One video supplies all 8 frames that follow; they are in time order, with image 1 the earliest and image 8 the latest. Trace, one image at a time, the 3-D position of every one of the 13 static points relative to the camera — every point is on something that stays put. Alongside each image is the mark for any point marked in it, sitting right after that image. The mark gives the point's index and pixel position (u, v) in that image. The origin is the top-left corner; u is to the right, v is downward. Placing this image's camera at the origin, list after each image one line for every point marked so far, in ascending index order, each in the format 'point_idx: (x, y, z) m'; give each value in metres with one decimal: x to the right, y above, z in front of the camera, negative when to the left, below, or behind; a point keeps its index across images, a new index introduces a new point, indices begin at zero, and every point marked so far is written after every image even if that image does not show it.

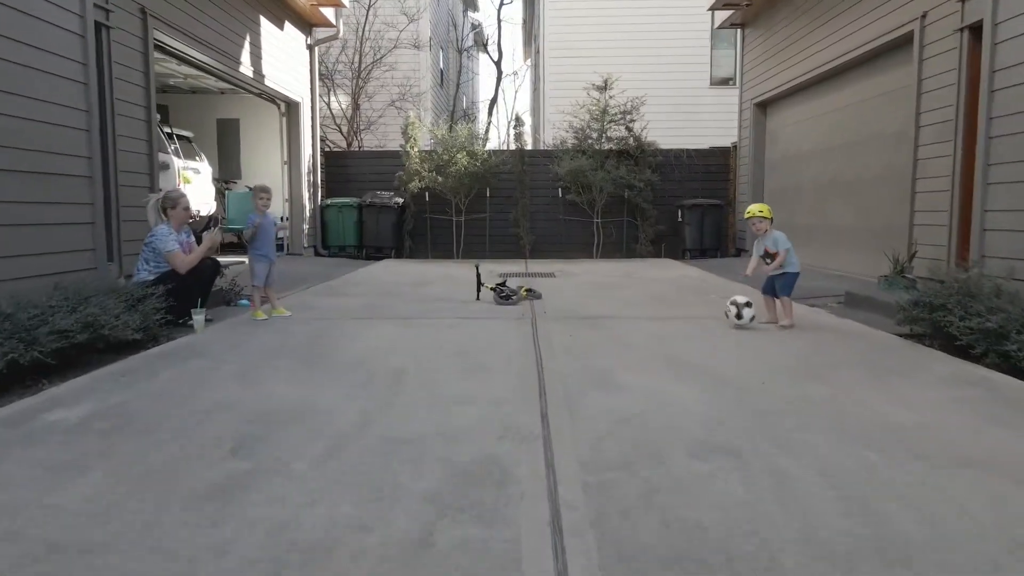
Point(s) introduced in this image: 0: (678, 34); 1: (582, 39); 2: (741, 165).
0: (+3.5, +5.3, +15.7) m
1: (+1.5, +5.2, +15.8) m
2: (+3.6, +1.9, +11.6) m
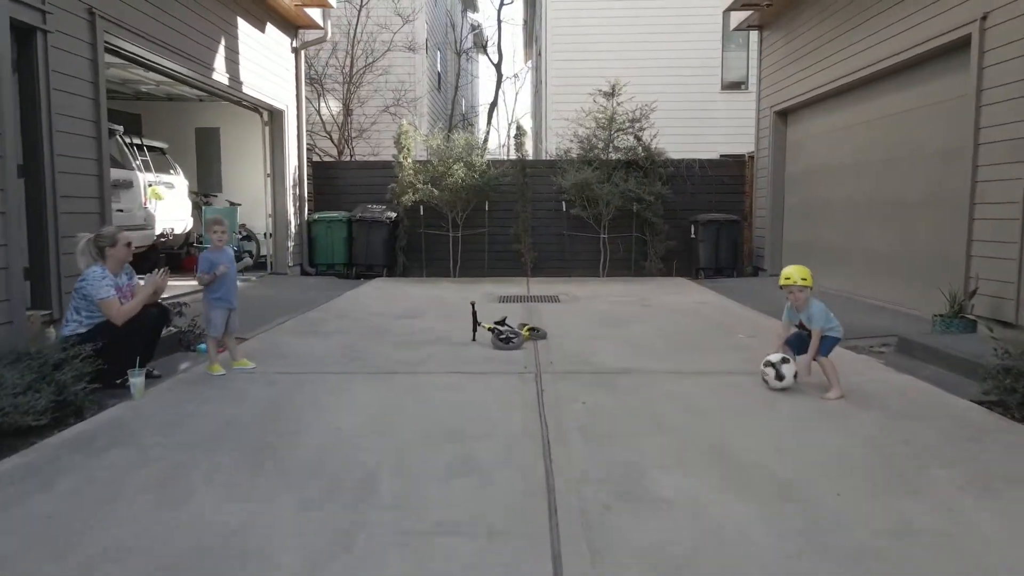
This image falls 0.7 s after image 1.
0: (+3.5, +5.0, +15.0) m
1: (+1.5, +4.9, +15.0) m
2: (+3.6, +1.6, +10.8) m
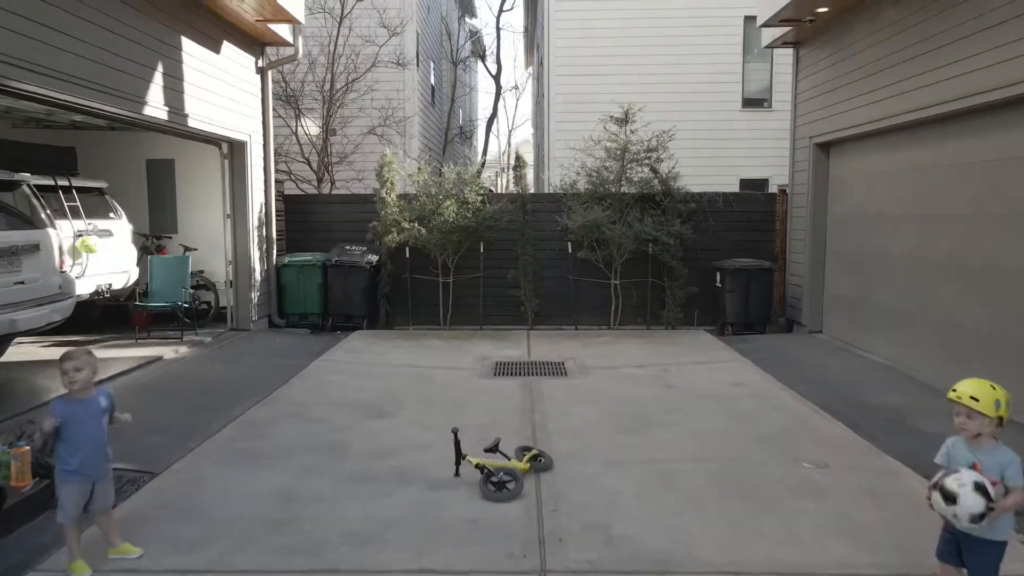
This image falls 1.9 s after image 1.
0: (+3.5, +4.3, +13.6) m
1: (+1.5, +4.2, +13.6) m
2: (+3.5, +0.9, +9.4) m
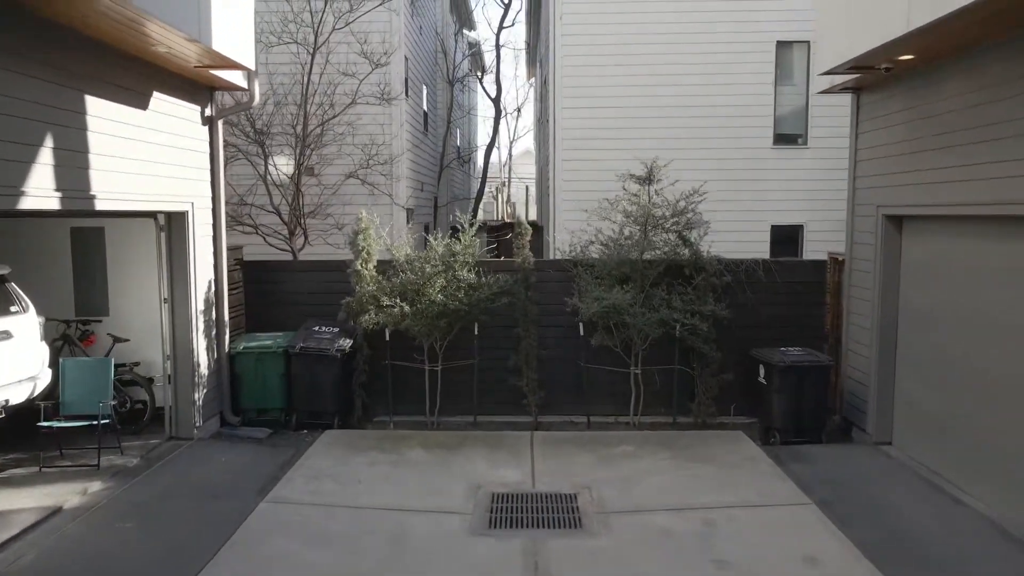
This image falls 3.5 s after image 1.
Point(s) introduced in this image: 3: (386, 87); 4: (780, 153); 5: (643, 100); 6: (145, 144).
0: (+3.5, +3.4, +12.0) m
1: (+1.5, +3.3, +12.0) m
2: (+3.5, -0.1, +7.8) m
3: (-1.8, +2.9, +10.8) m
4: (+4.3, +2.2, +12.1) m
5: (+2.1, +3.0, +12.0) m
6: (-3.1, +1.2, +6.4) m
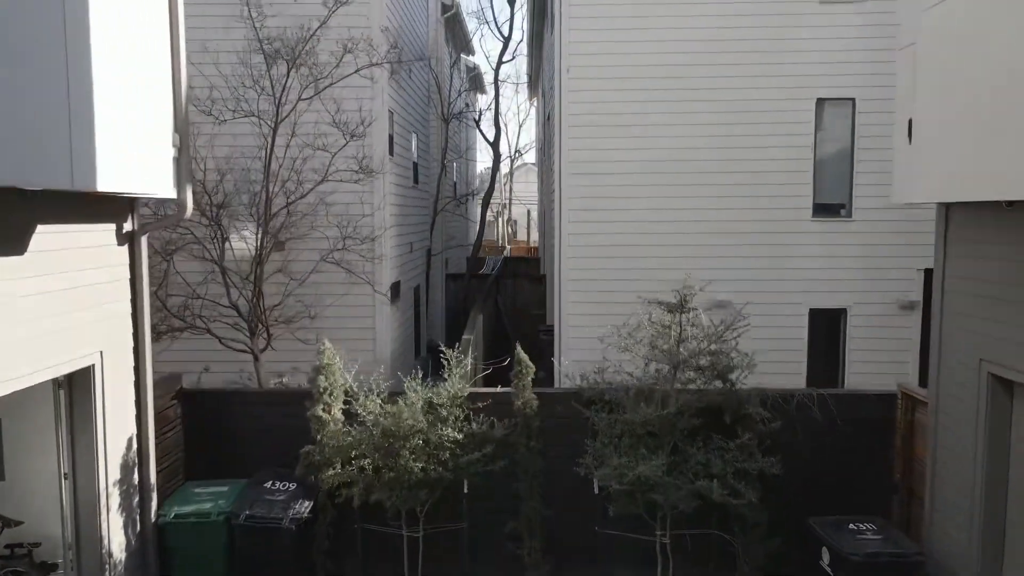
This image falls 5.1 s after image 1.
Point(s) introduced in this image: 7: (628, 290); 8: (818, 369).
0: (+3.5, +2.0, +10.4) m
1: (+1.5, +1.9, +10.5) m
2: (+3.5, -1.4, +6.2) m
3: (-1.8, +1.6, +9.2) m
4: (+4.3, +0.9, +10.5) m
5: (+2.1, +1.7, +10.4) m
6: (-3.2, -0.1, +4.8) m
7: (+1.7, 0.0, +10.8) m
8: (+4.5, -1.2, +11.0) m
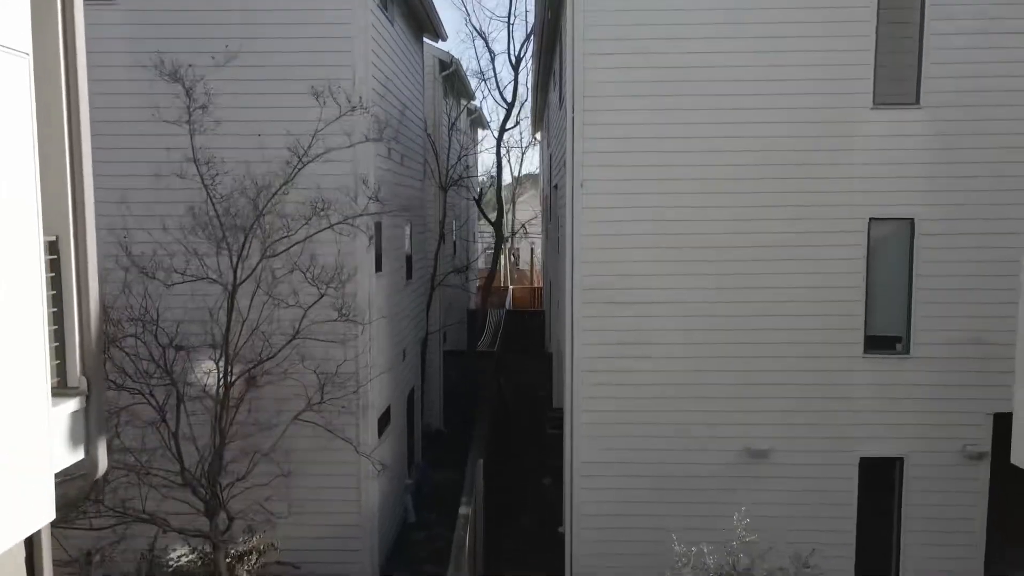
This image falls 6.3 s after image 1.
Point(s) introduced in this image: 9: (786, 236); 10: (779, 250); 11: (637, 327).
0: (+3.6, +0.2, +8.9) m
1: (+1.6, +0.1, +9.0) m
2: (+3.6, -3.2, +4.8) m
3: (-1.8, -0.2, +7.8) m
4: (+4.4, -0.9, +9.1) m
5: (+2.2, -0.1, +9.0) m
6: (-3.1, -1.9, +3.4) m
7: (+1.7, -1.8, +9.4) m
8: (+4.5, -3.0, +9.5) m
9: (+3.3, +0.6, +8.9) m
10: (+3.3, +0.4, +9.1) m
11: (+1.5, -0.5, +9.0) m
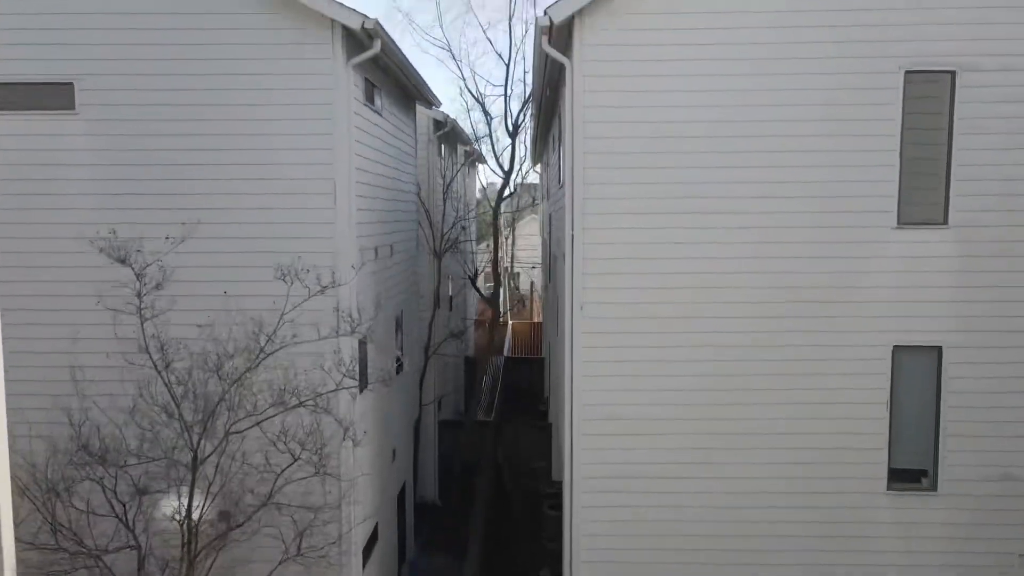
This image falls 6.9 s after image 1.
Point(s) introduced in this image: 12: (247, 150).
0: (+3.5, -1.2, +8.3) m
1: (+1.5, -1.3, +8.4) m
2: (+3.5, -4.7, +4.1) m
3: (-1.8, -1.7, +7.1) m
4: (+4.3, -2.4, +8.4) m
5: (+2.1, -1.6, +8.3) m
6: (-3.2, -3.3, +2.7) m
7: (+1.7, -3.3, +8.7) m
8: (+4.5, -4.5, +8.8) m
9: (+3.2, -0.9, +8.2) m
10: (+3.2, -1.0, +8.4) m
11: (+1.4, -2.0, +8.3) m
12: (-2.9, +1.5, +8.4) m
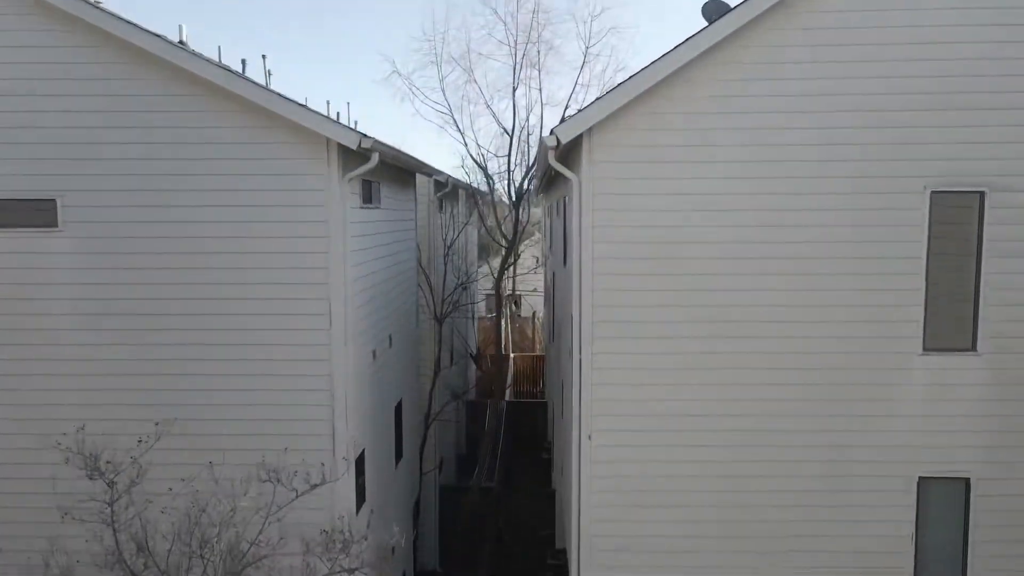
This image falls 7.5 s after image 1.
0: (+3.5, -2.6, +7.8) m
1: (+1.6, -2.7, +7.9) m
2: (+3.6, -6.0, +3.6) m
3: (-1.8, -3.1, +6.7) m
4: (+4.4, -3.8, +7.9) m
5: (+2.2, -3.0, +7.9) m
6: (-3.1, -4.7, +2.3) m
7: (+1.7, -4.7, +8.2) m
8: (+4.5, -5.8, +8.4) m
9: (+3.3, -2.2, +7.8) m
10: (+3.2, -2.4, +8.0) m
11: (+1.5, -3.3, +7.9) m
12: (-2.9, +0.1, +8.0) m
